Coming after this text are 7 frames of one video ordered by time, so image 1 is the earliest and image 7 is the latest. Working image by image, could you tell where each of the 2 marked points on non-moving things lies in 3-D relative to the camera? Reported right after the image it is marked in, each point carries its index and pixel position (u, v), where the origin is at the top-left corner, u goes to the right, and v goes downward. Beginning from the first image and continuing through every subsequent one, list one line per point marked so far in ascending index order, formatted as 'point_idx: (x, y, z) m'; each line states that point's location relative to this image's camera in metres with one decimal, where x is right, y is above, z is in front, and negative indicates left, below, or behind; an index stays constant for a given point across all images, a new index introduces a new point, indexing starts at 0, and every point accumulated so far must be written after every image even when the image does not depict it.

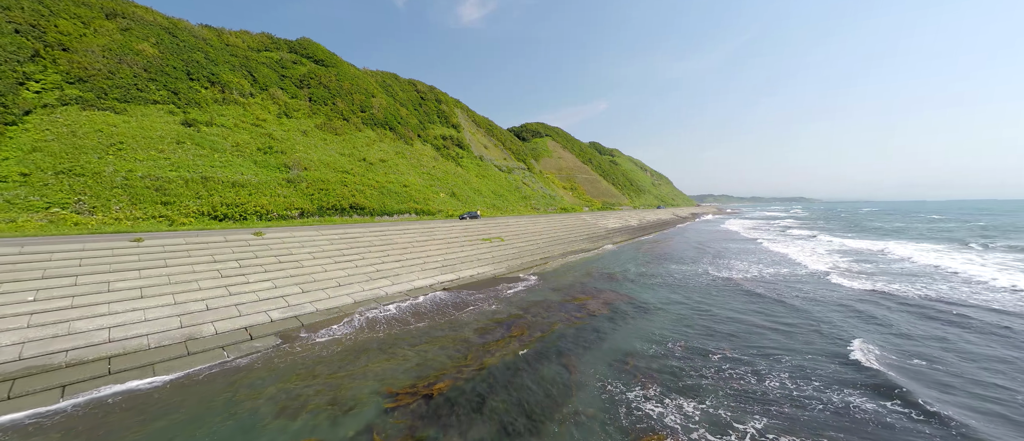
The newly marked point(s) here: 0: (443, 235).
0: (-3.2, -0.7, +15.8) m
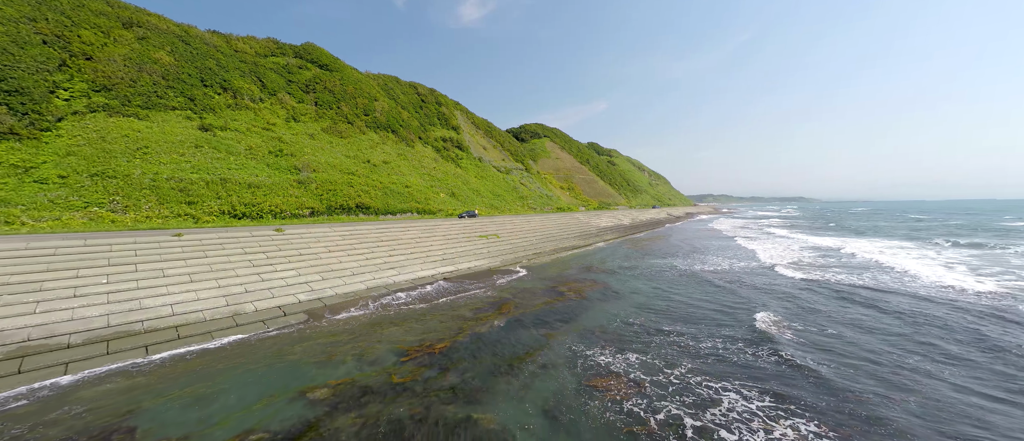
0: (-3.5, -0.6, +17.2) m
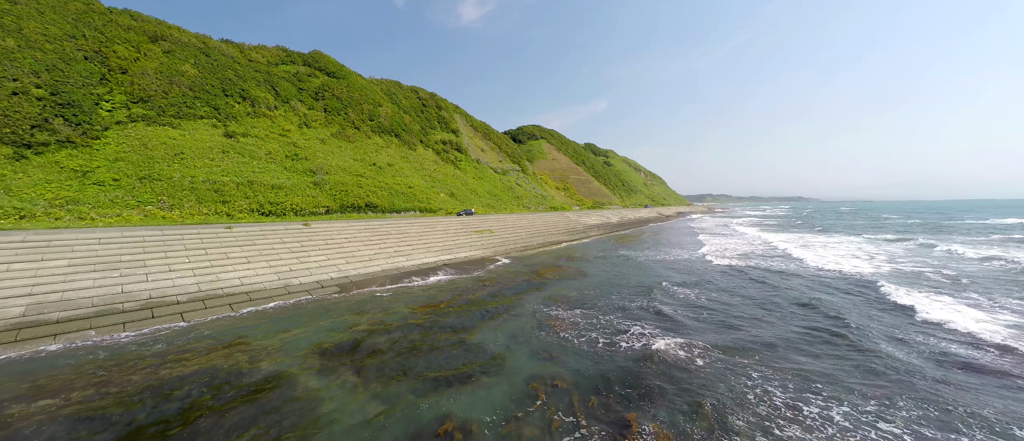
0: (-4.1, -0.4, +19.8) m
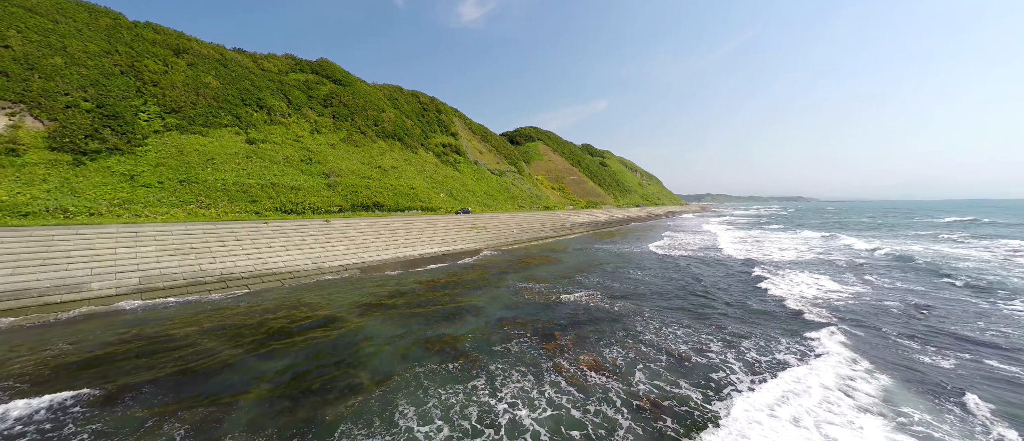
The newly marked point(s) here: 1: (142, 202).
0: (-4.7, -0.2, +22.7) m
1: (-22.2, +1.1, +19.5) m
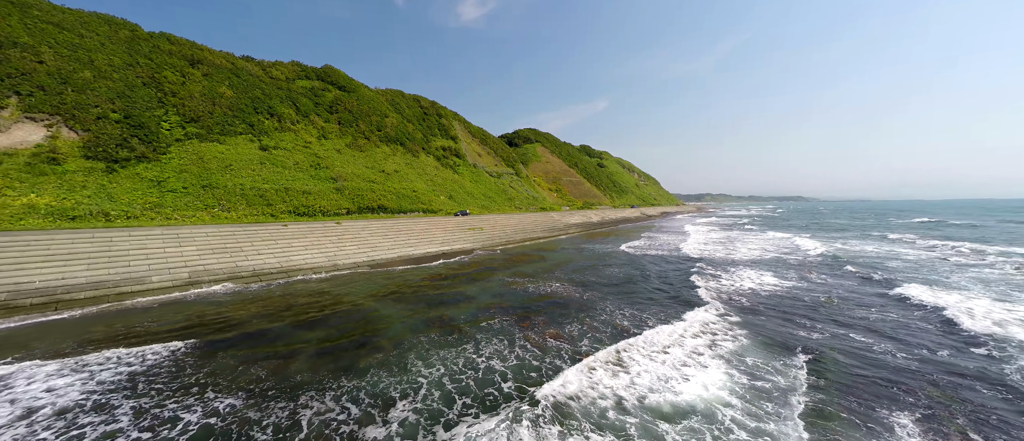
0: (-5.1, -0.4, +24.7) m
1: (-22.7, +1.0, +21.5) m
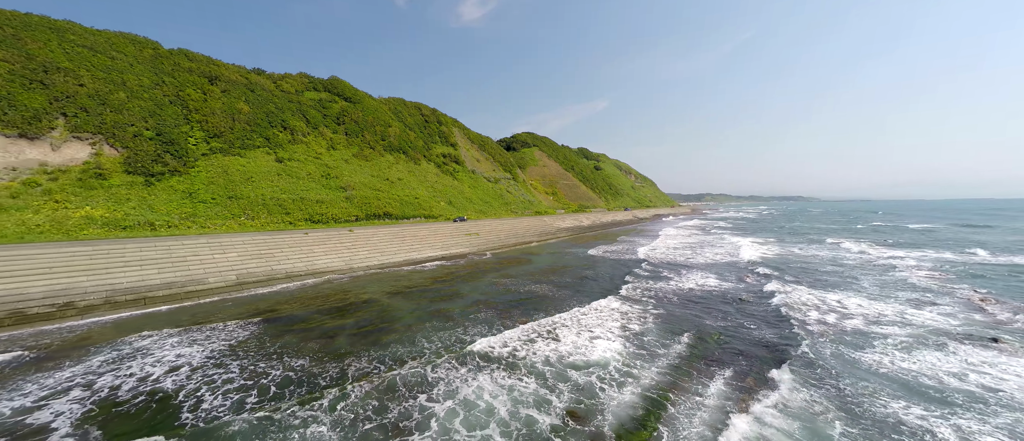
0: (-5.8, -0.9, +27.6) m
1: (-23.3, +0.4, +24.4) m
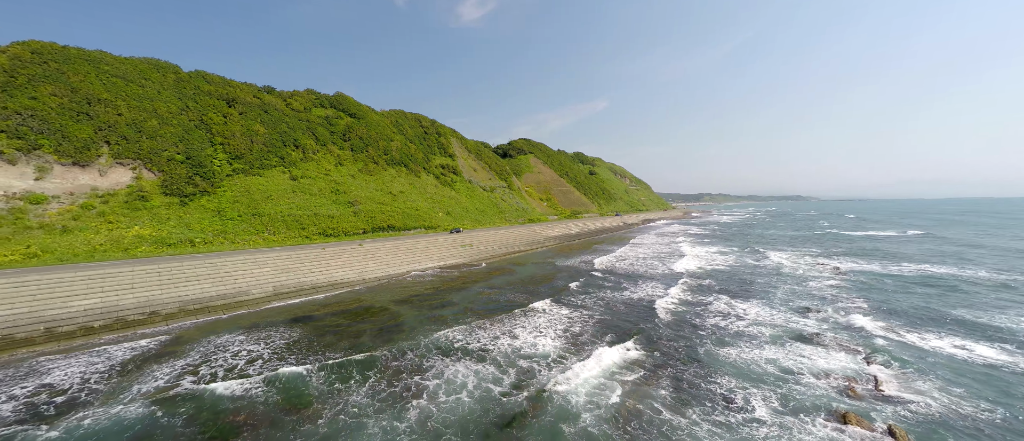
0: (-6.8, -2.2, +31.3) m
1: (-24.4, -1.0, +28.1) m
